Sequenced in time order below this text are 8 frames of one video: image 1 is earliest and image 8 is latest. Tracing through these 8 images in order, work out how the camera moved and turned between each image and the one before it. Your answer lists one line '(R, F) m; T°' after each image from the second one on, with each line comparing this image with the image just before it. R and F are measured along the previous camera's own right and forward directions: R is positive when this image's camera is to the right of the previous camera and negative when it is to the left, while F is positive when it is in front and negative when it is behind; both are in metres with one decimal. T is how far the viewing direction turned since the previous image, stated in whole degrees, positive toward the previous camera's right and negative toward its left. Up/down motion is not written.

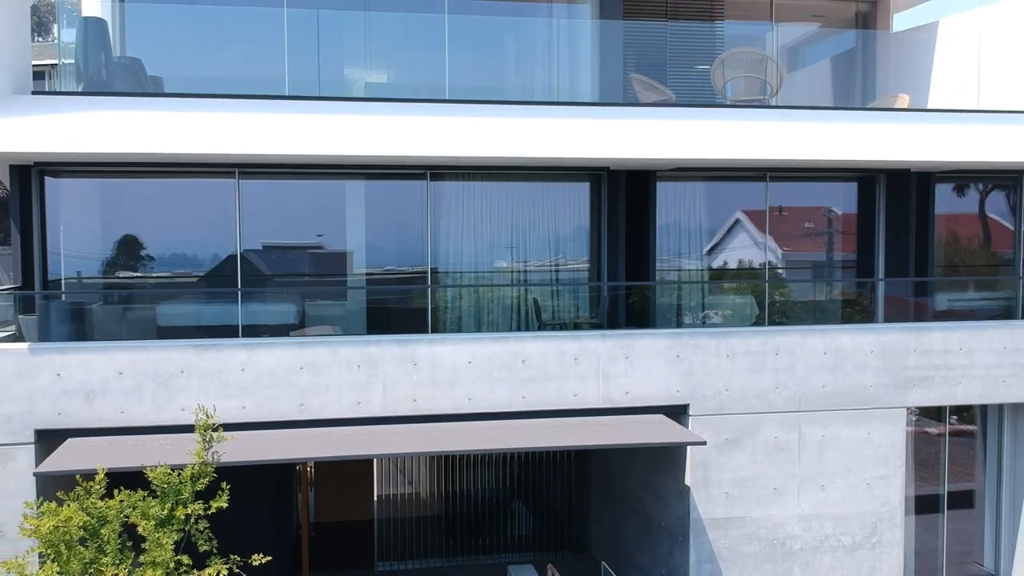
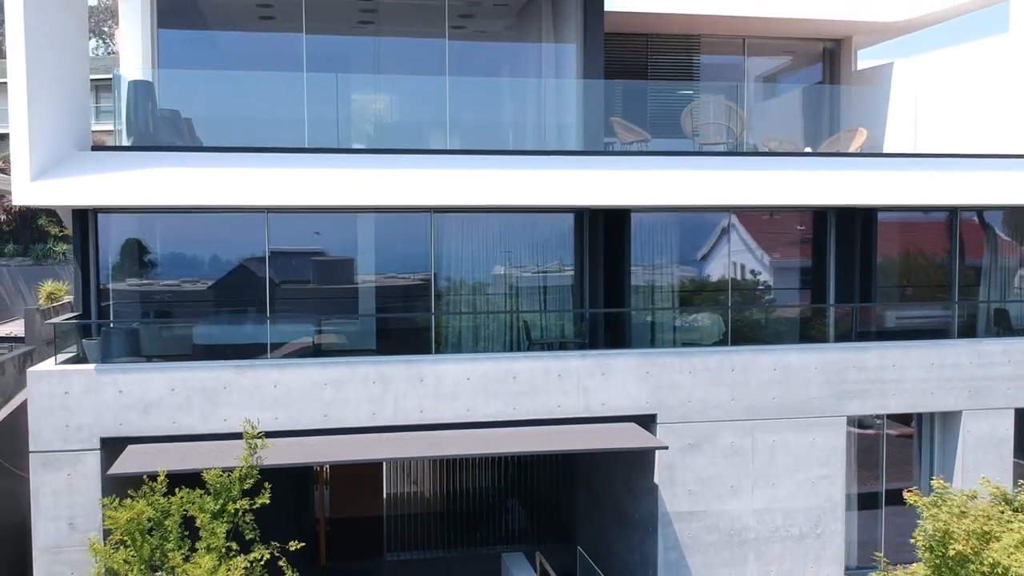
(+0.1, -1.4) m; 0°
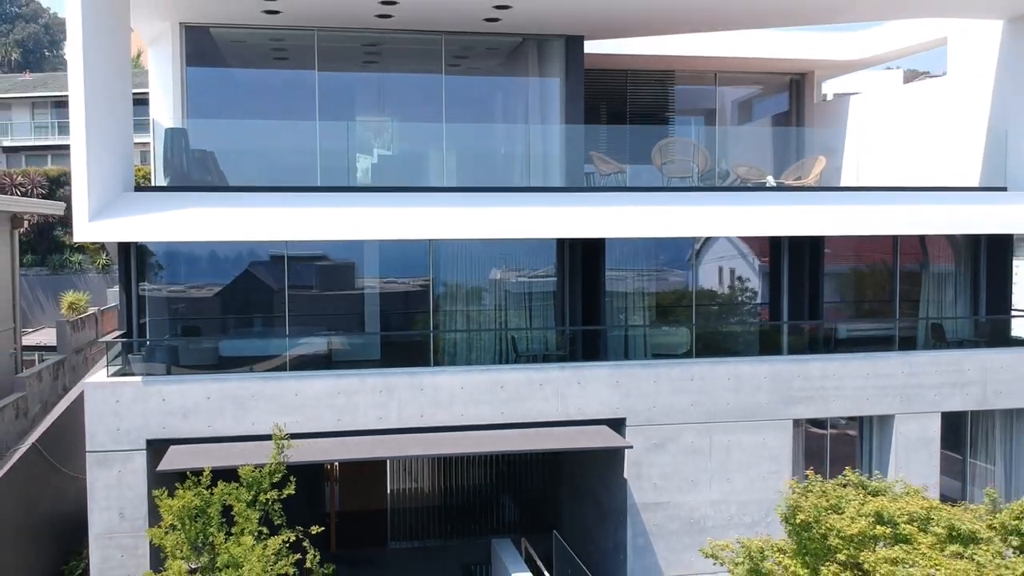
(+0.1, -1.6) m; 0°
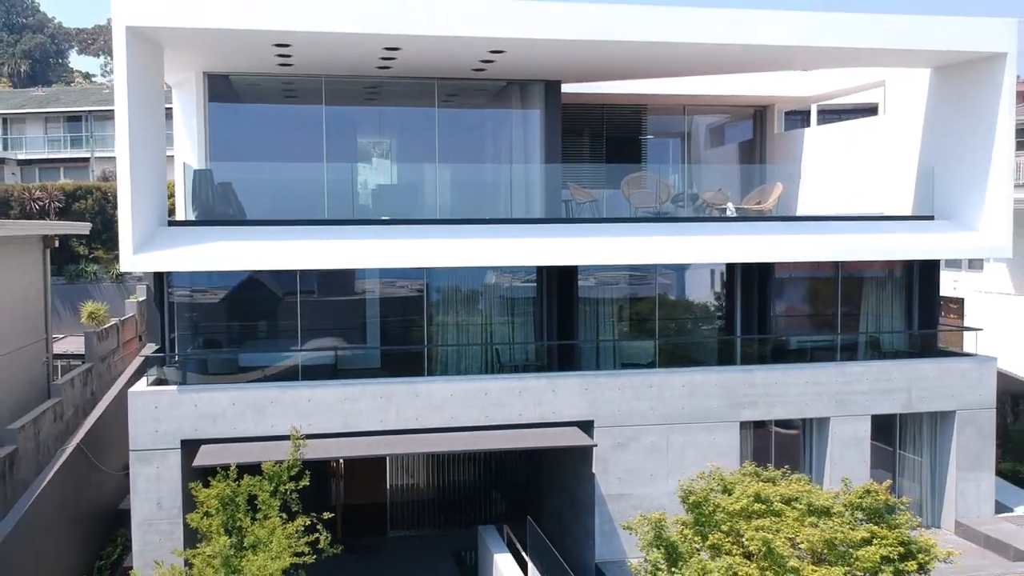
(+0.2, -1.8) m; 0°
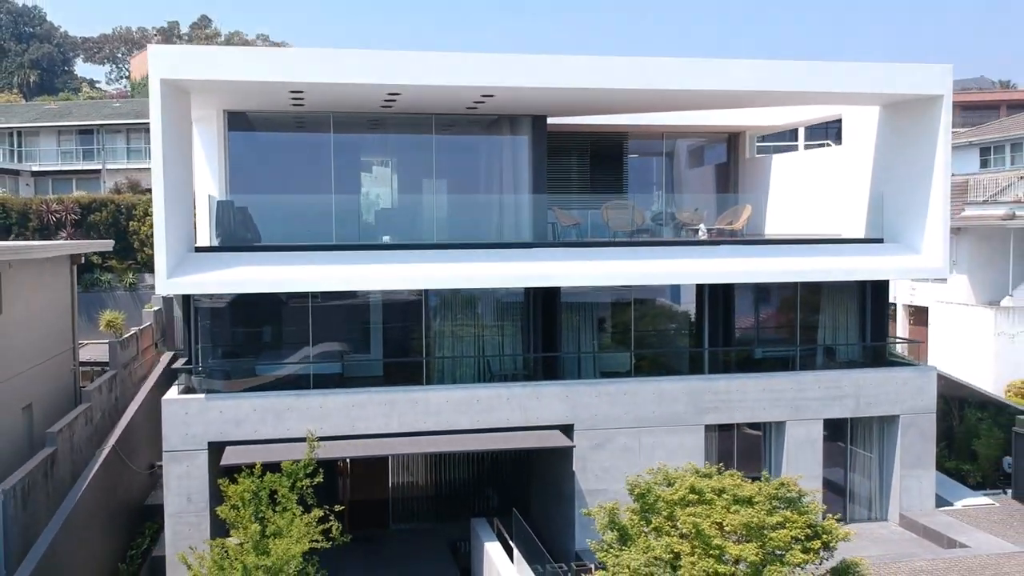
(+0.2, -1.7) m; 0°
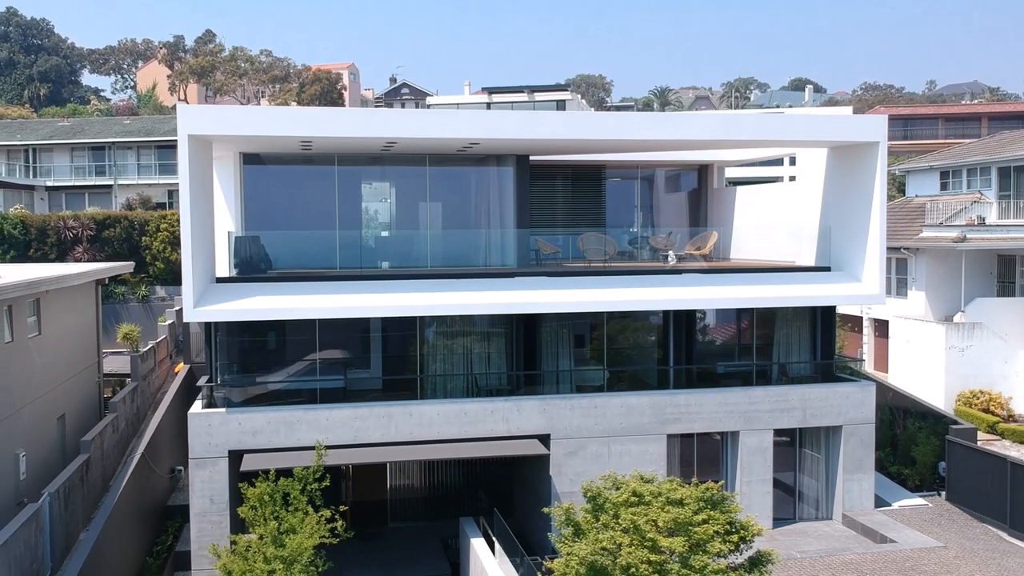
(+0.3, -2.0) m; 0°
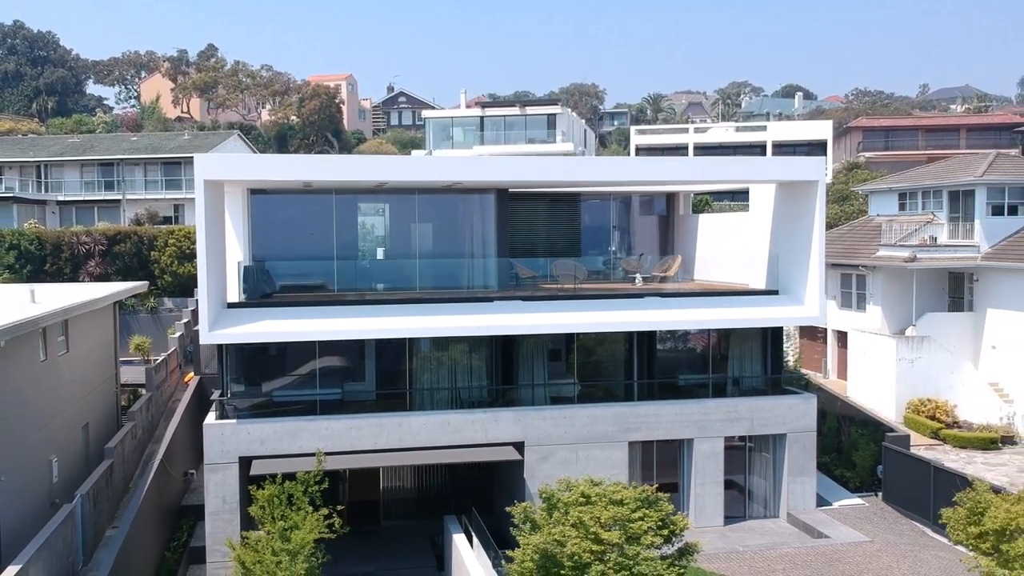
(+0.5, -2.2) m; 0°
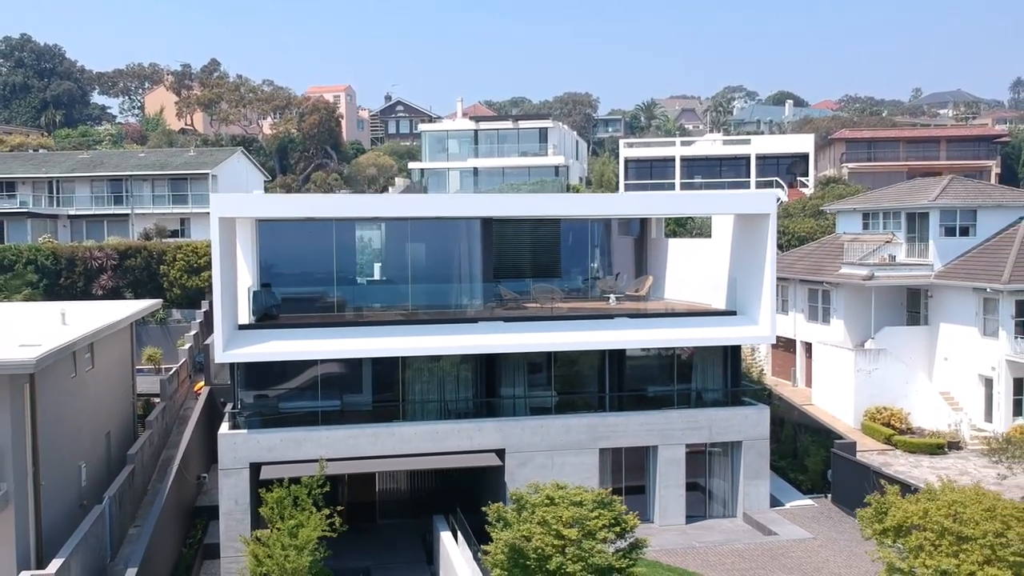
(+0.4, -2.3) m; 0°
